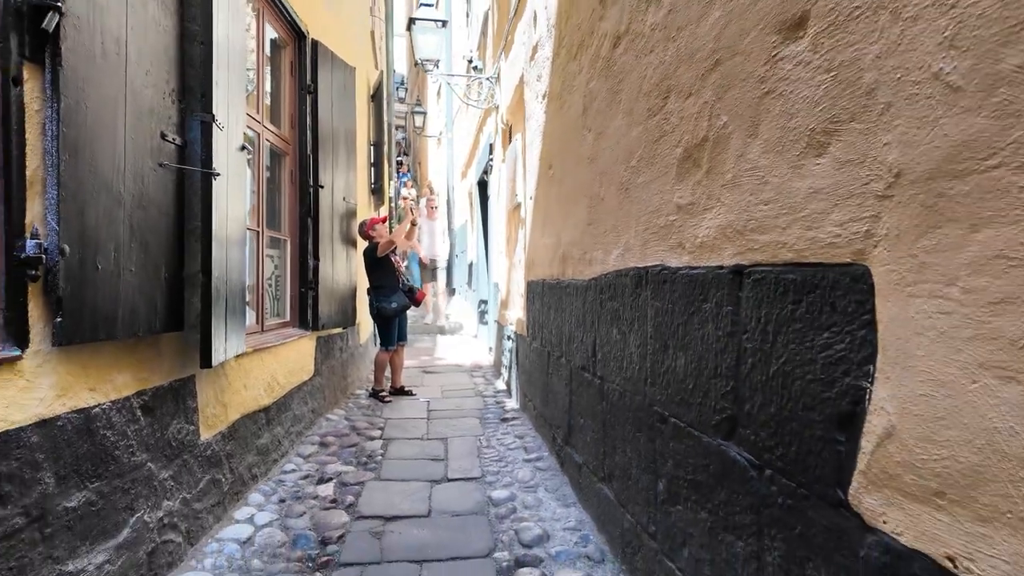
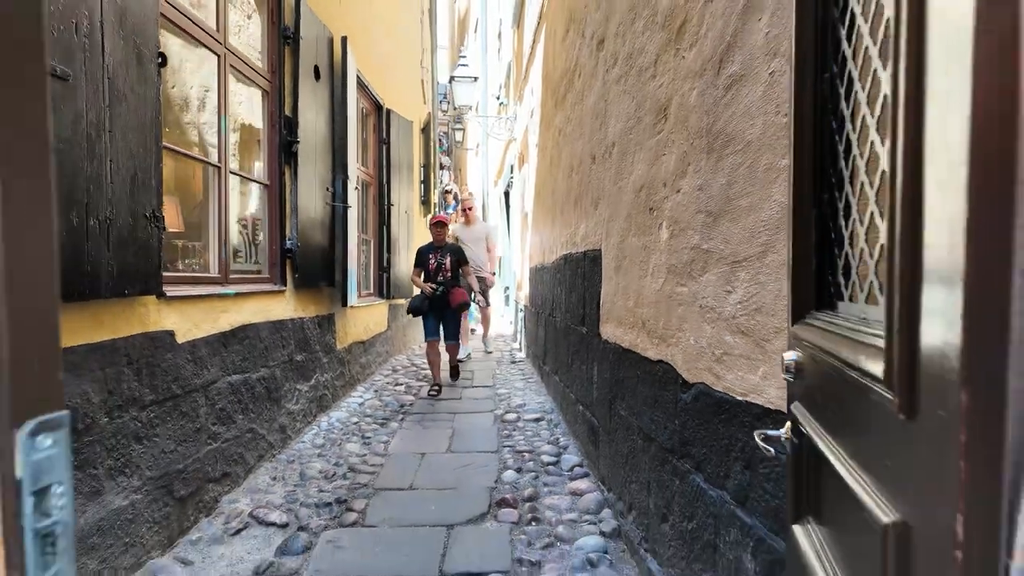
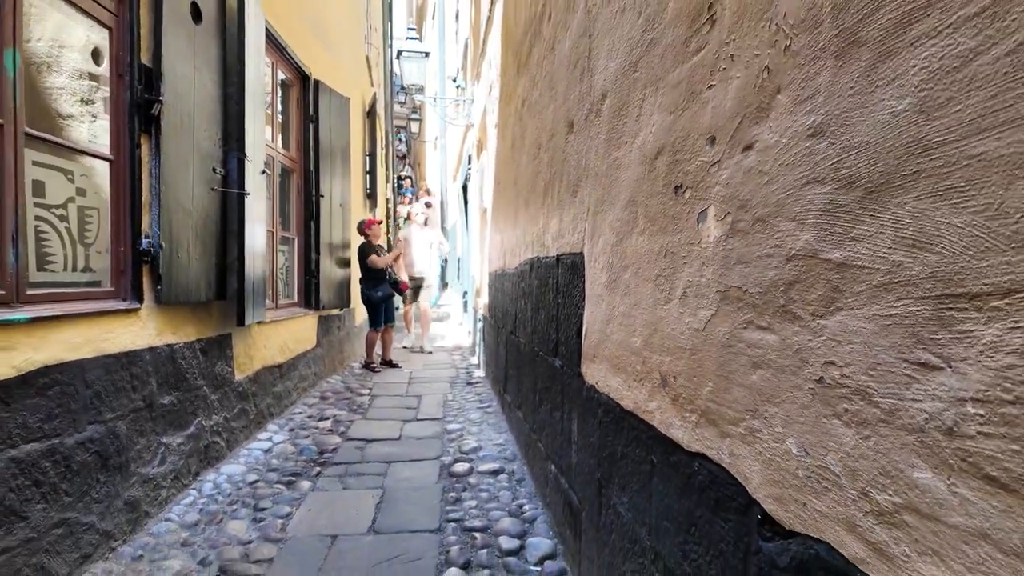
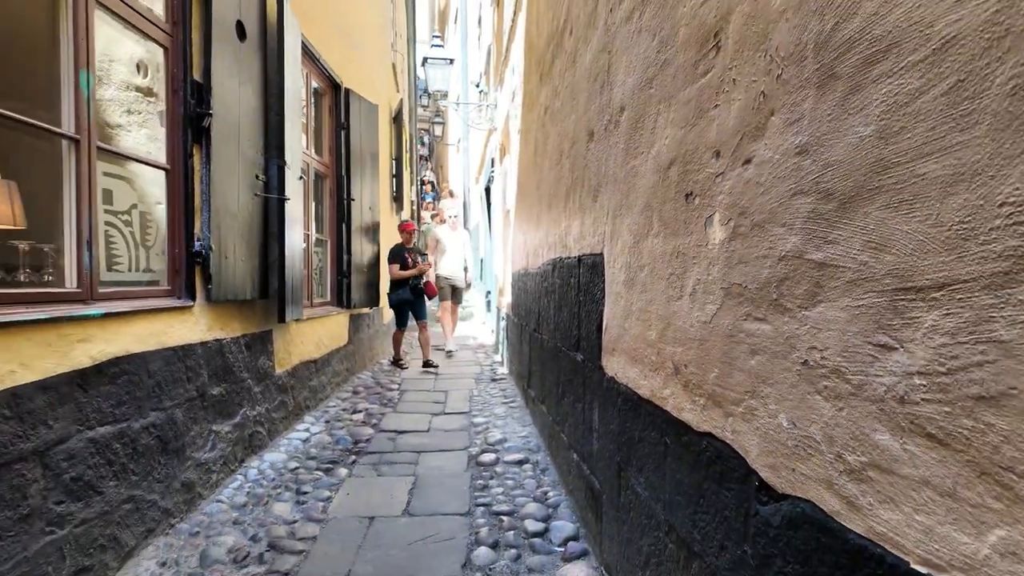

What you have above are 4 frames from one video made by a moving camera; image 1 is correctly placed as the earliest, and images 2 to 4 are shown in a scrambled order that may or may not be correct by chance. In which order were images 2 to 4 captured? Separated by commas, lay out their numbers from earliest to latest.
3, 4, 2
